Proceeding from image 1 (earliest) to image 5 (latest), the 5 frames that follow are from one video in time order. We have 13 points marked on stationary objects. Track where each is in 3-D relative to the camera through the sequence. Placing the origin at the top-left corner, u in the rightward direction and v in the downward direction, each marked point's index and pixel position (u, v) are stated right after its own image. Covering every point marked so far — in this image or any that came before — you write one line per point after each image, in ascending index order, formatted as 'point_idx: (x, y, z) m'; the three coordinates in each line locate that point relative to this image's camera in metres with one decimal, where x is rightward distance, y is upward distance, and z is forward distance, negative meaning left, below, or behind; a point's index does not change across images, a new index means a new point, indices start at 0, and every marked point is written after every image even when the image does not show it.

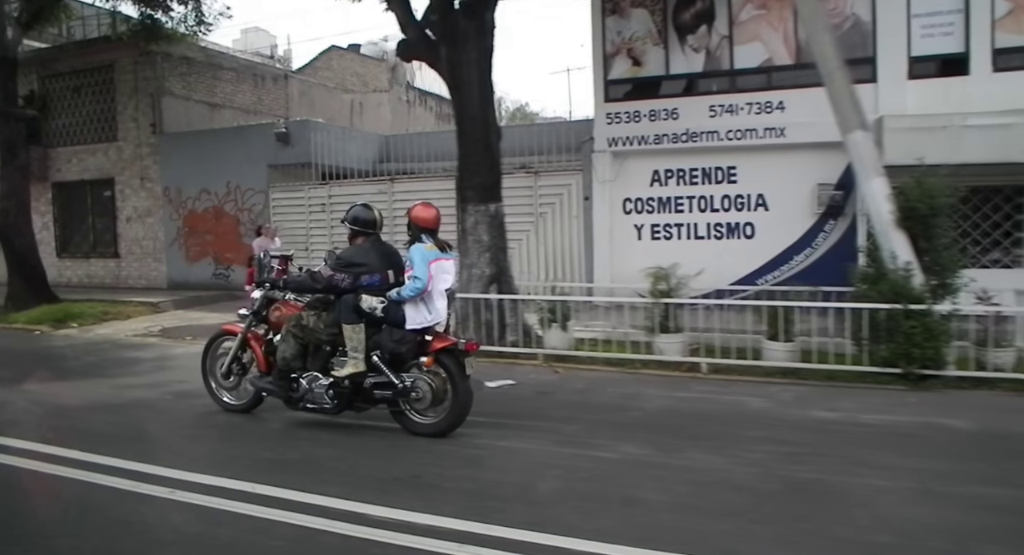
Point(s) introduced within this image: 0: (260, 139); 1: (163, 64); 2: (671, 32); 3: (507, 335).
0: (-4.9, +2.7, +15.8) m
1: (-7.4, +4.5, +17.1) m
2: (+2.2, +3.6, +11.9) m
3: (-0.1, -0.6, +8.8) m
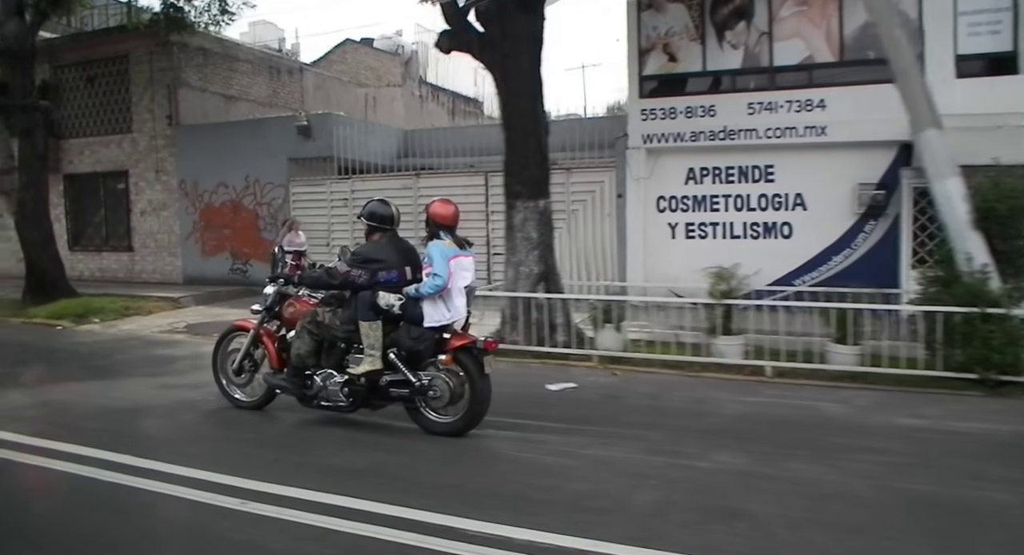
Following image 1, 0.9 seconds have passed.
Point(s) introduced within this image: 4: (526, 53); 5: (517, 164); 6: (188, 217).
0: (-4.4, +2.8, +15.5) m
1: (-6.9, +4.6, +16.8) m
2: (+2.8, +3.6, +11.7) m
3: (+0.4, -0.6, +8.5) m
4: (+0.1, +2.4, +8.7) m
5: (0.0, +1.2, +8.7) m
6: (-6.7, +1.2, +16.7) m
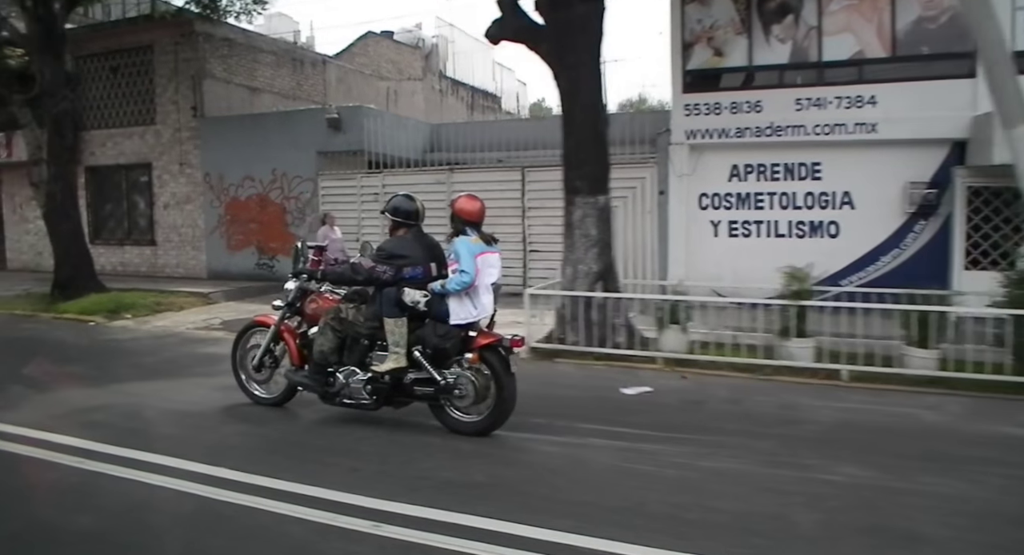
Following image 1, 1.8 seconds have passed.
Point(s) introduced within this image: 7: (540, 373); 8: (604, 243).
0: (-3.8, +2.9, +15.2) m
1: (-6.2, +4.7, +16.5) m
2: (+3.4, +3.6, +11.4) m
3: (+1.0, -0.6, +8.3) m
4: (+0.8, +2.5, +8.4) m
5: (+0.7, +1.3, +8.5) m
6: (-6.1, +1.4, +16.5) m
7: (+0.2, -0.9, +7.7) m
8: (+1.0, +0.4, +8.5) m
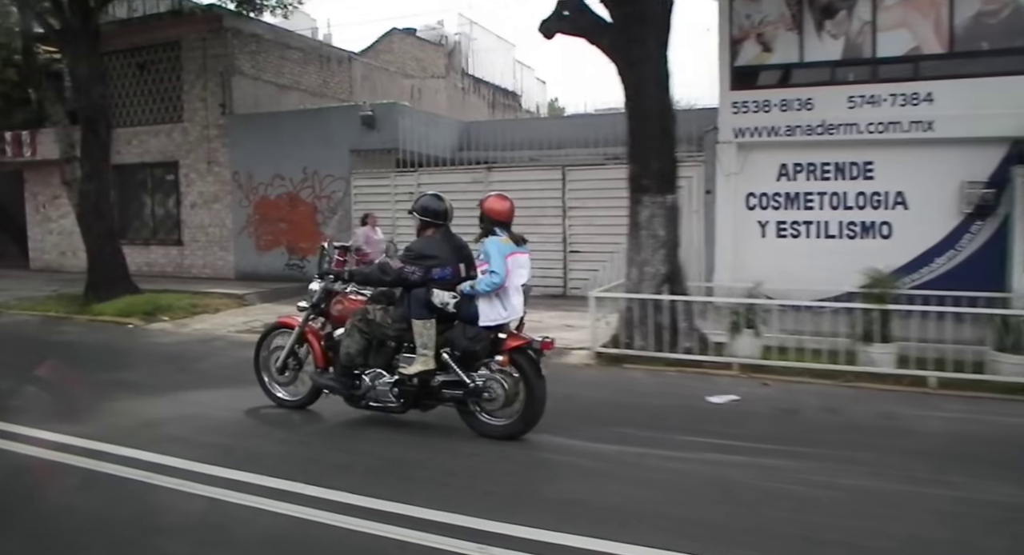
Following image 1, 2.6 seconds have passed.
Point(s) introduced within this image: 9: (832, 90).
0: (-3.1, +2.9, +14.9) m
1: (-5.6, +4.7, +16.2) m
2: (+4.1, +3.6, +11.1) m
3: (+1.7, -0.6, +8.0) m
4: (+1.4, +2.4, +8.2) m
5: (+1.3, +1.2, +8.2) m
6: (-5.4, +1.3, +16.2) m
7: (+0.8, -0.9, +7.4) m
8: (+1.6, +0.3, +8.3) m
9: (+4.3, +2.5, +10.9) m
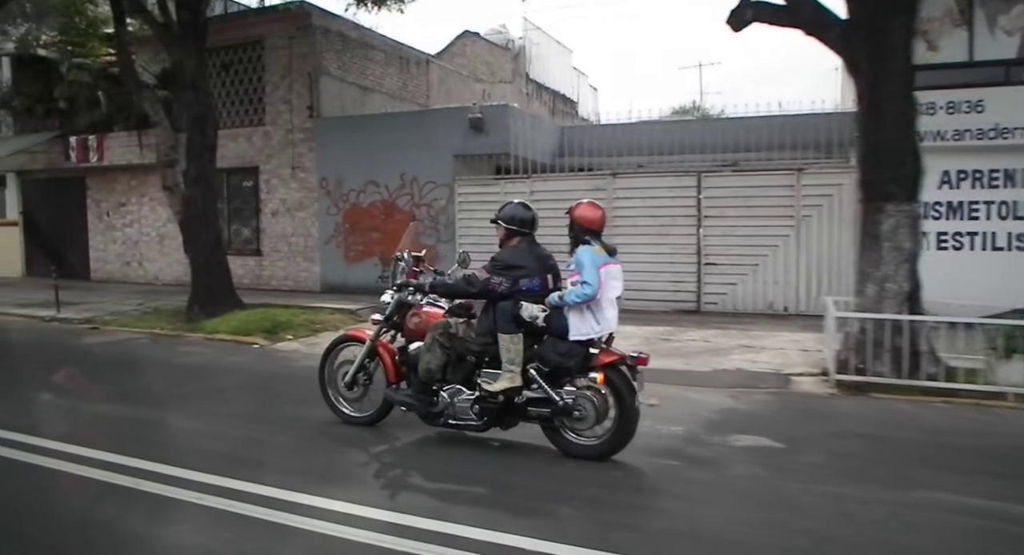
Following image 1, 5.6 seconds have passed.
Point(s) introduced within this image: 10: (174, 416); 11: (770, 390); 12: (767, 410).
0: (-1.1, +2.7, +14.0) m
1: (-3.6, +4.5, +15.3) m
2: (+6.1, +3.4, +10.3) m
3: (+3.7, -0.8, +7.1) m
4: (+3.5, +2.3, +7.3) m
5: (+3.4, +1.1, +7.3) m
6: (-3.4, +1.1, +15.2) m
7: (+2.8, -1.1, +6.5) m
8: (+3.7, +0.2, +7.4) m
9: (+6.3, +2.3, +10.1) m
10: (-2.9, -1.2, +7.0) m
11: (+2.3, -1.0, +7.3) m
12: (+2.1, -1.1, +6.5) m
